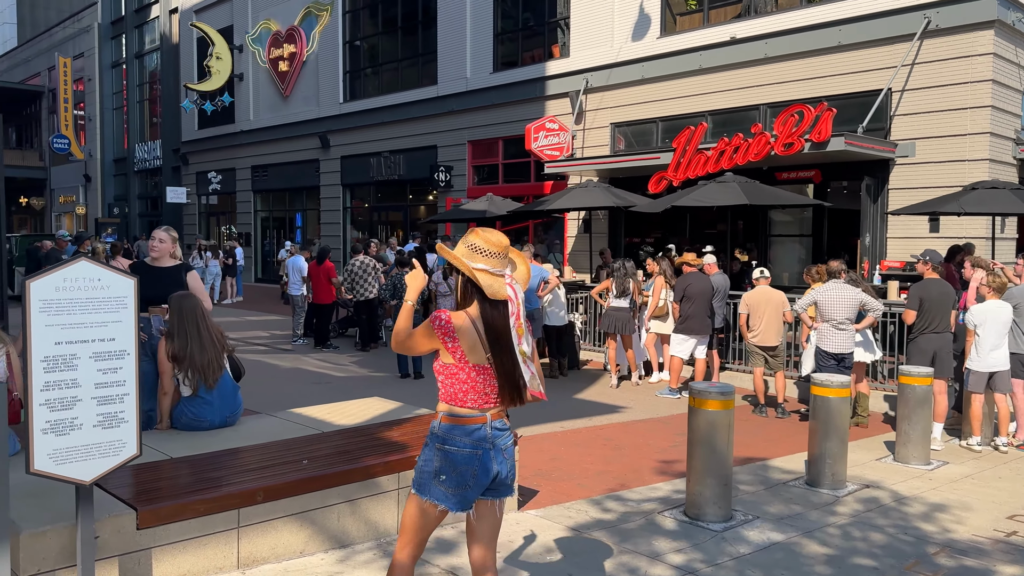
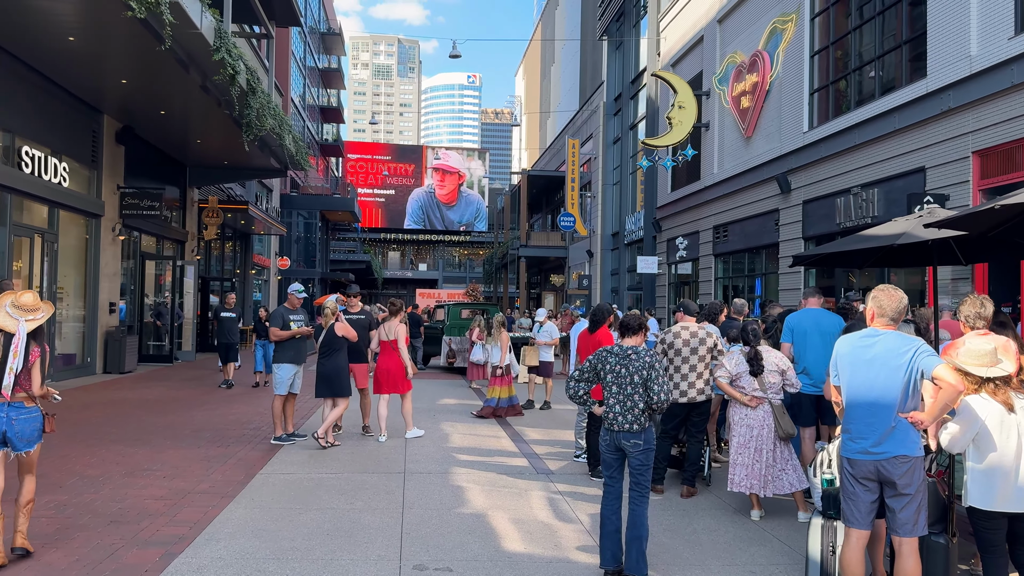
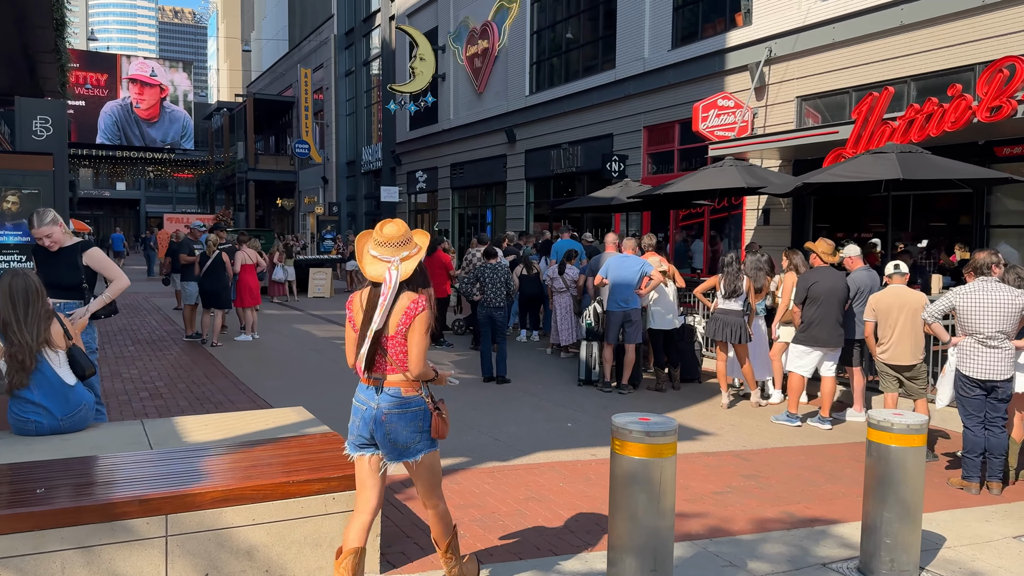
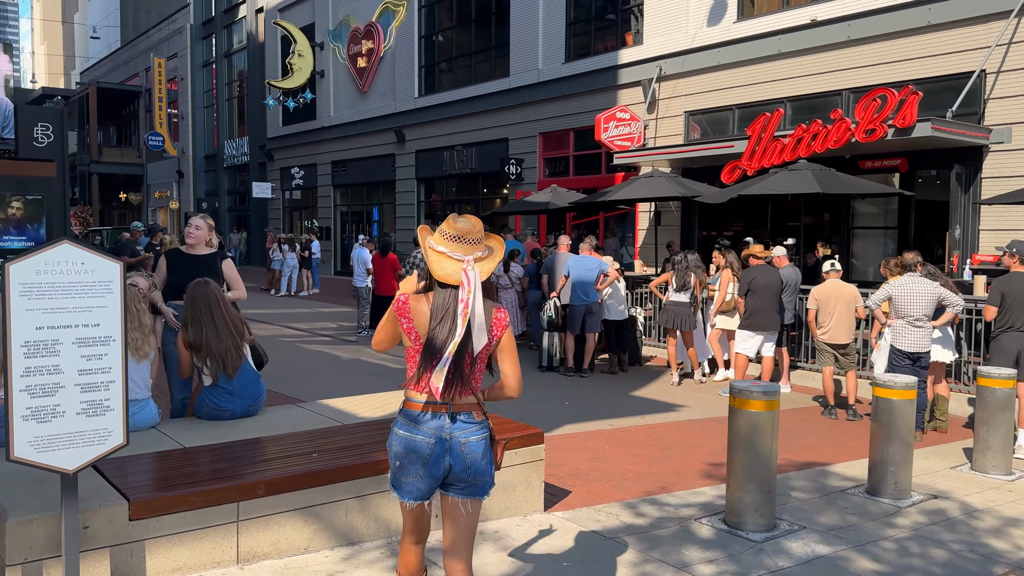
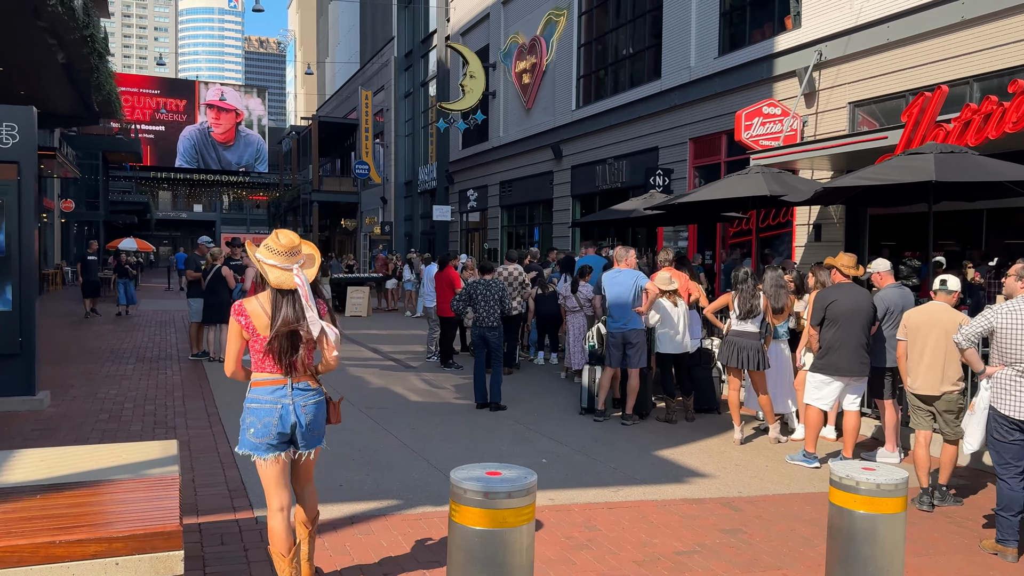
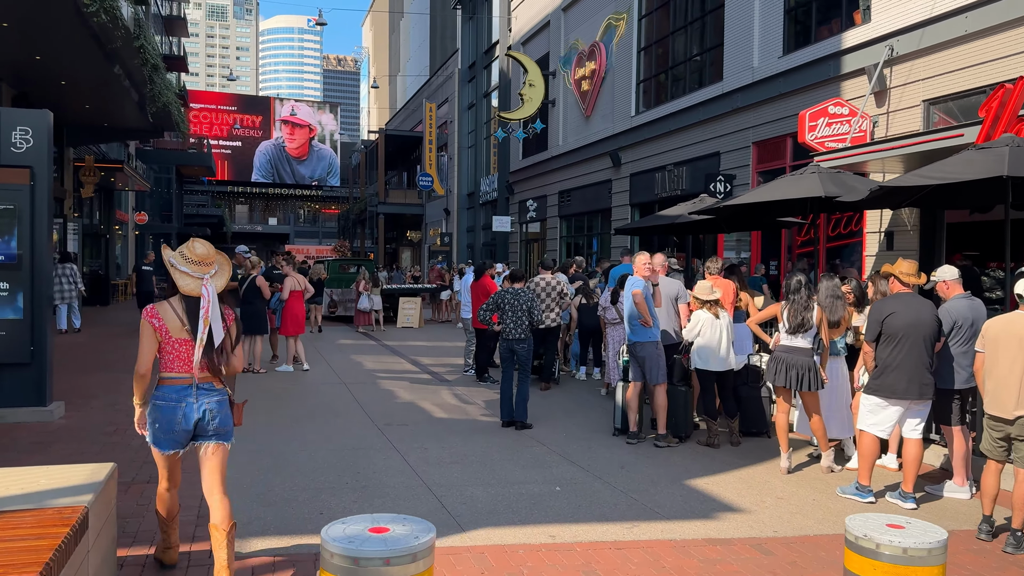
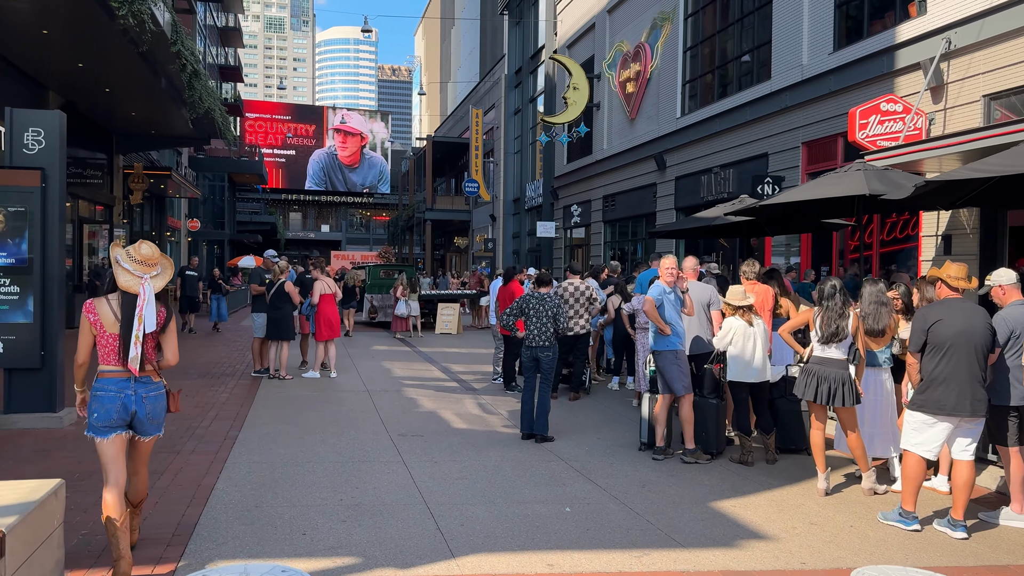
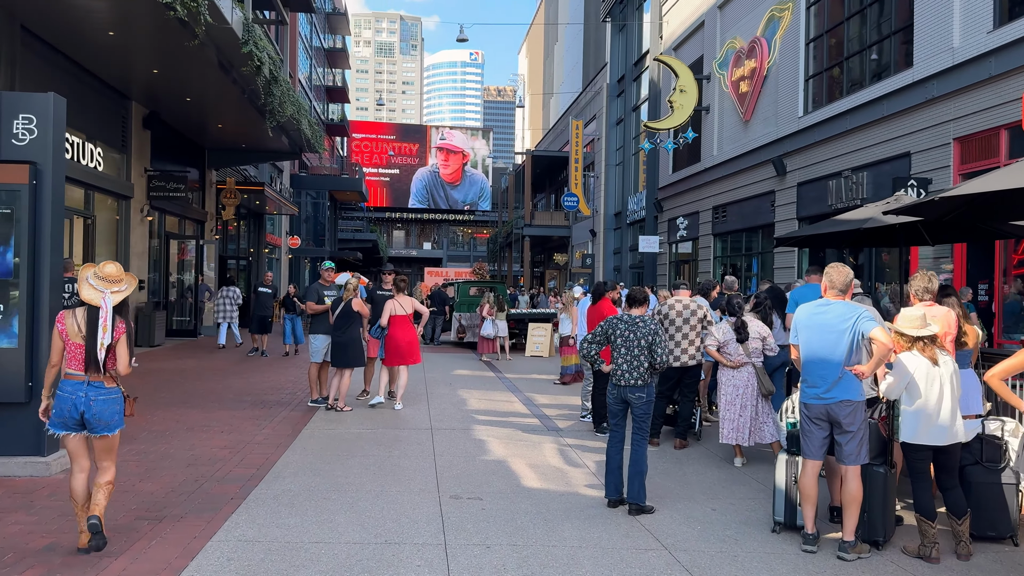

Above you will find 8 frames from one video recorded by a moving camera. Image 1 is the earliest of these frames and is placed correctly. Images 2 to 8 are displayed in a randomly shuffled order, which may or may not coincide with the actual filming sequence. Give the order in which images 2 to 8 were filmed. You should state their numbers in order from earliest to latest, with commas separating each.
4, 3, 5, 6, 7, 8, 2
